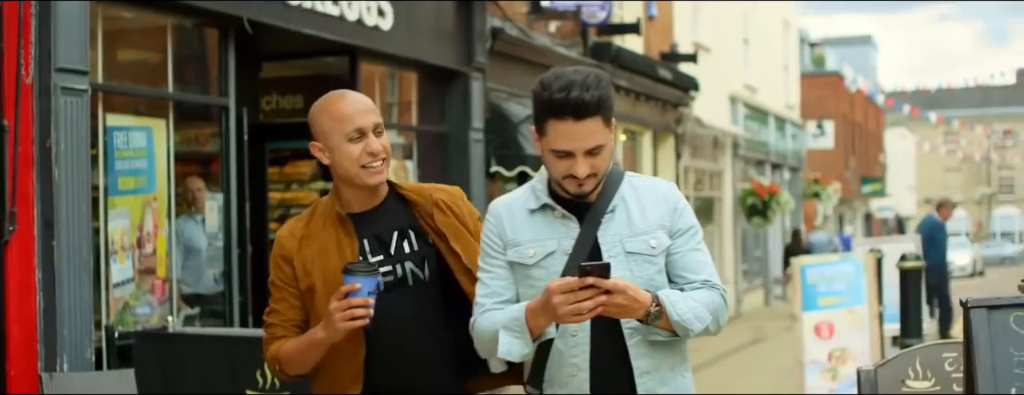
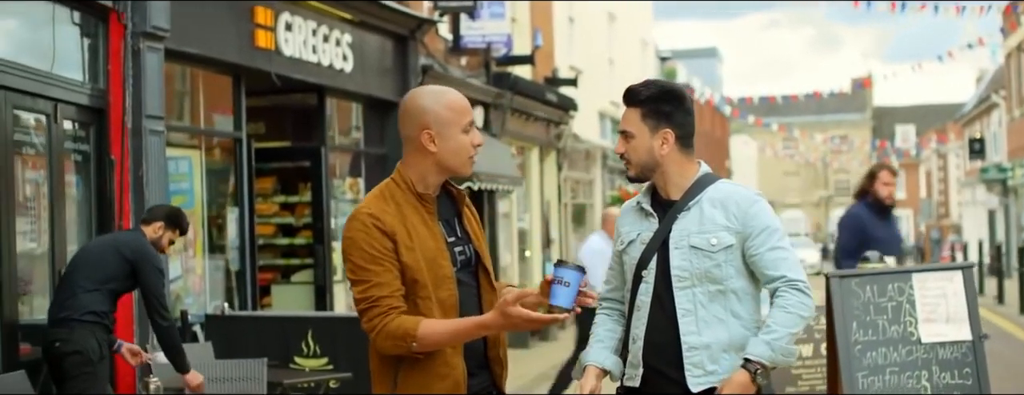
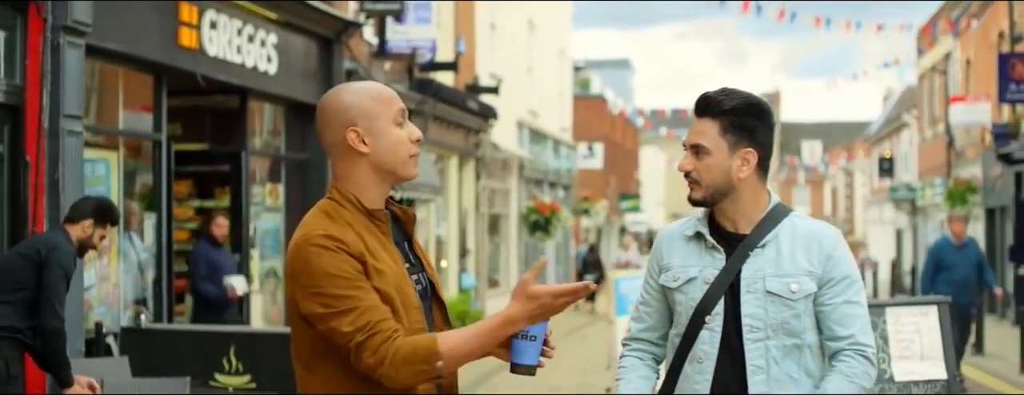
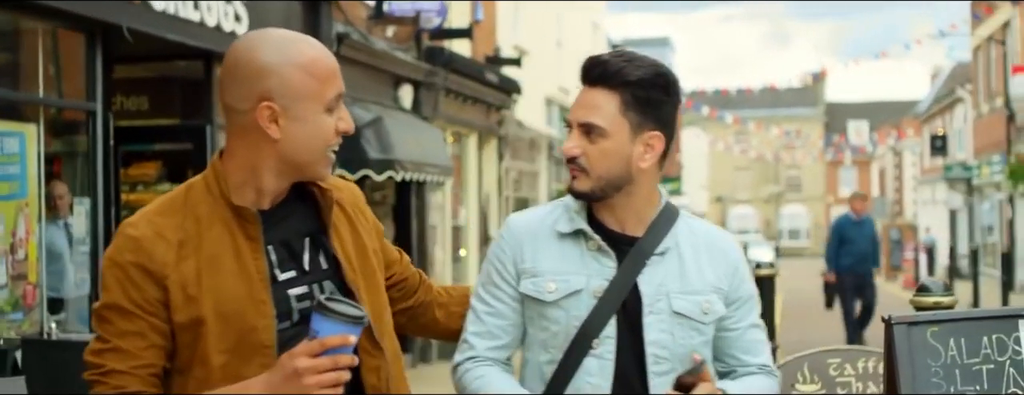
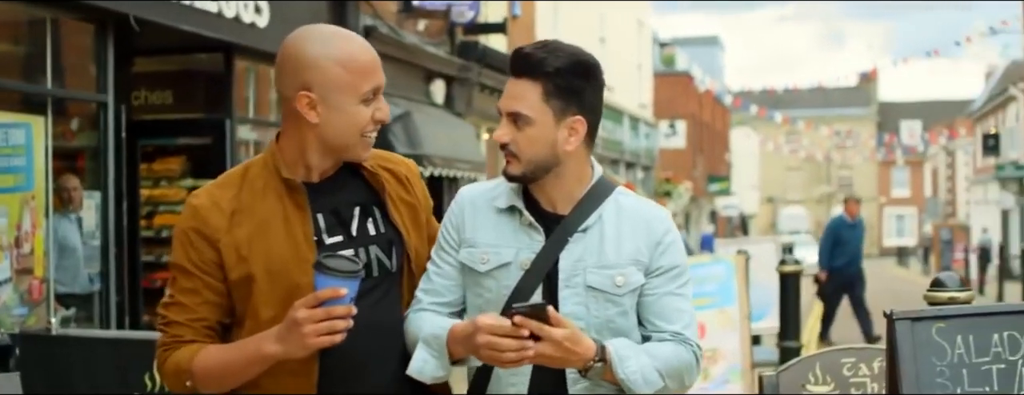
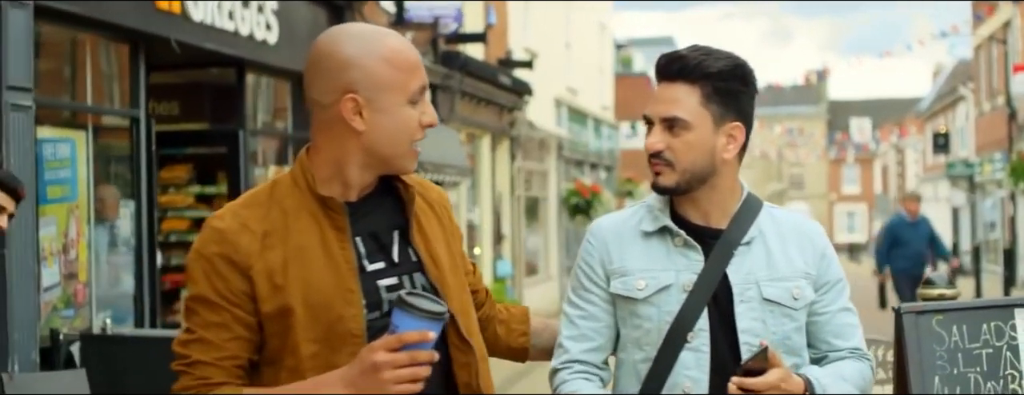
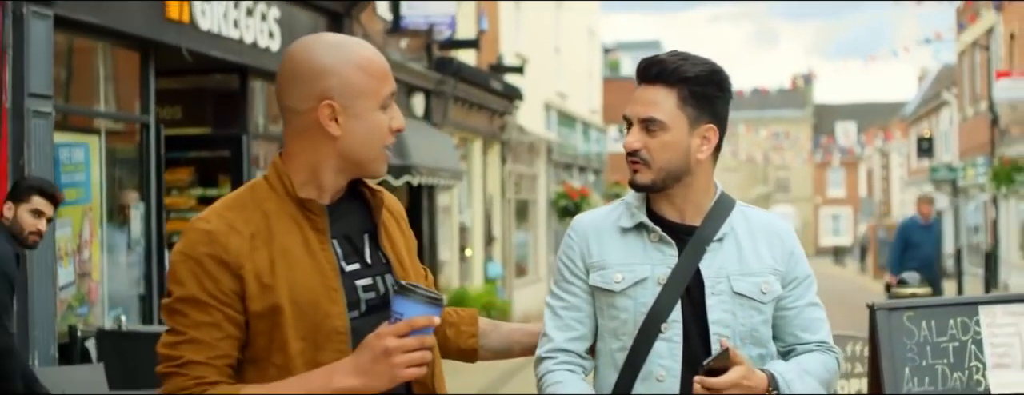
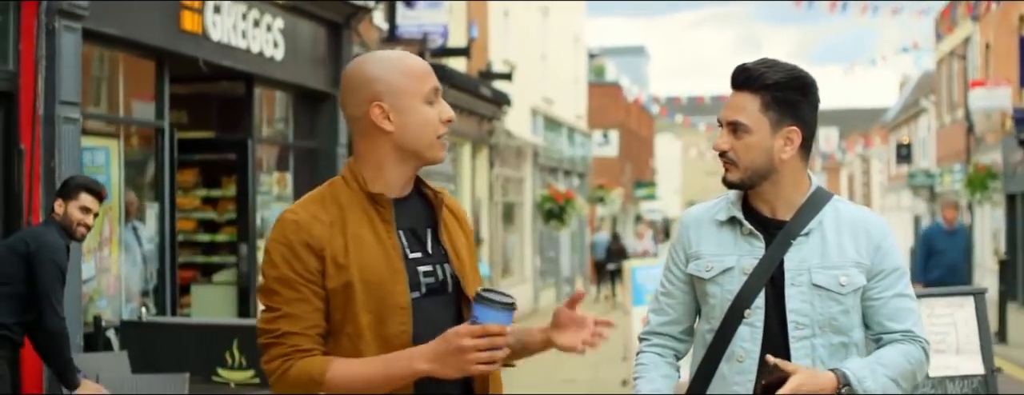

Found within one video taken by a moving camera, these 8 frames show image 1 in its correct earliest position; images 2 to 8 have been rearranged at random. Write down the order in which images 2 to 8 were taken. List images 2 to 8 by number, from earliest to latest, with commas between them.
5, 4, 6, 7, 8, 3, 2
